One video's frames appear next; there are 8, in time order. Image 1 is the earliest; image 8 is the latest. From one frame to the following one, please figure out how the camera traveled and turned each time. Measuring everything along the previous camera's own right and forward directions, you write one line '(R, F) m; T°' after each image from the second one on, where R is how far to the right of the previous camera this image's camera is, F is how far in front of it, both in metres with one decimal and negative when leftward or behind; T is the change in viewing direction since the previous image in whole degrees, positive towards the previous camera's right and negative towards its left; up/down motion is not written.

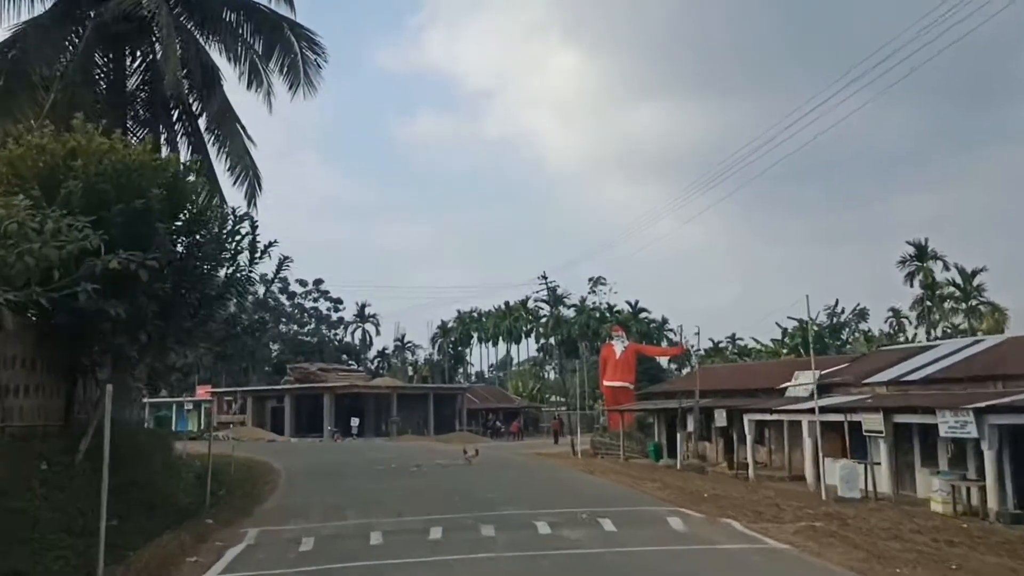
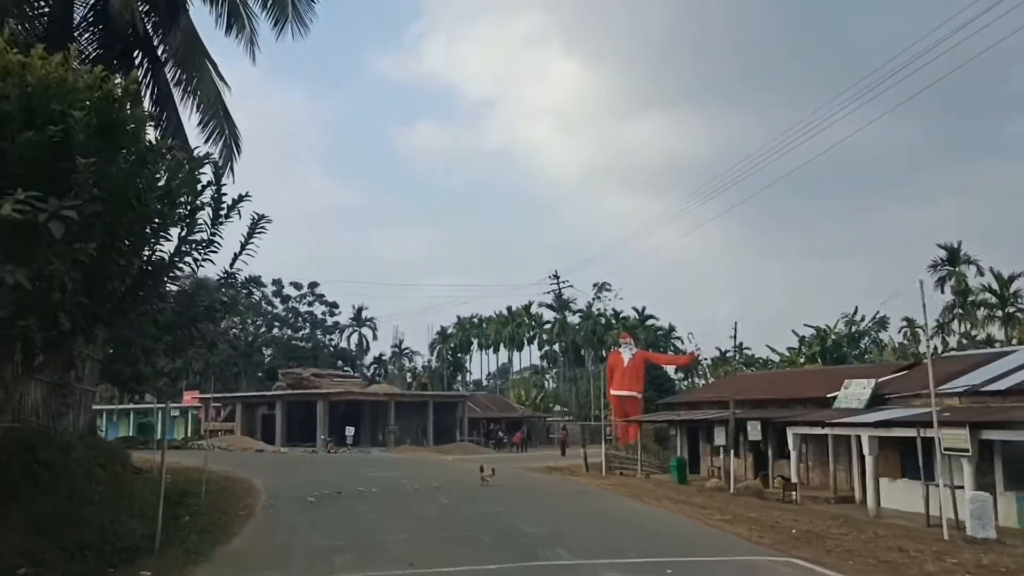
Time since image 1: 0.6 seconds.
(-0.6, +3.4) m; 0°
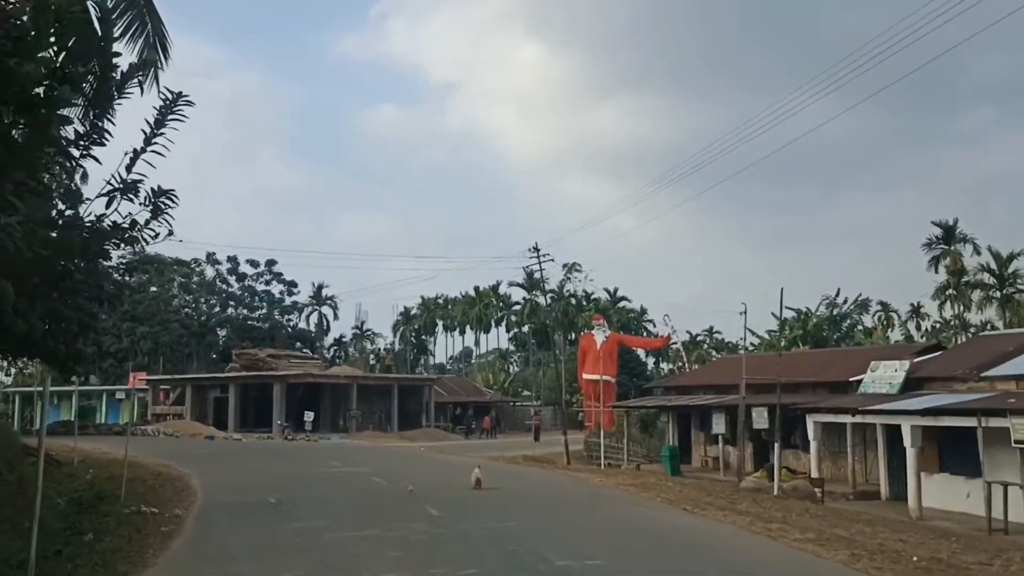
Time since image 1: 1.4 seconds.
(-0.7, +3.6) m; +2°
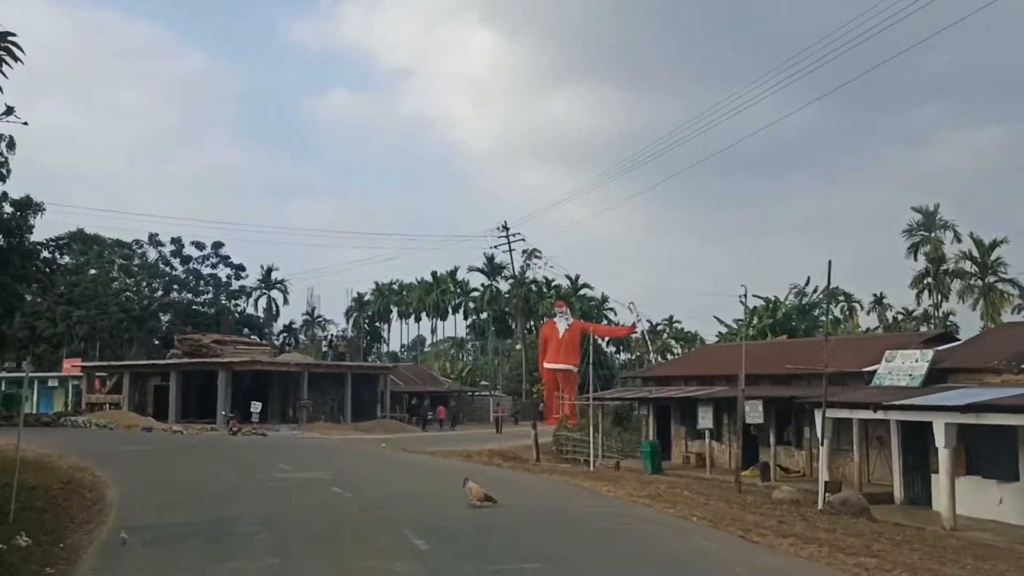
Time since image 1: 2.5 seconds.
(-0.6, +2.9) m; +3°
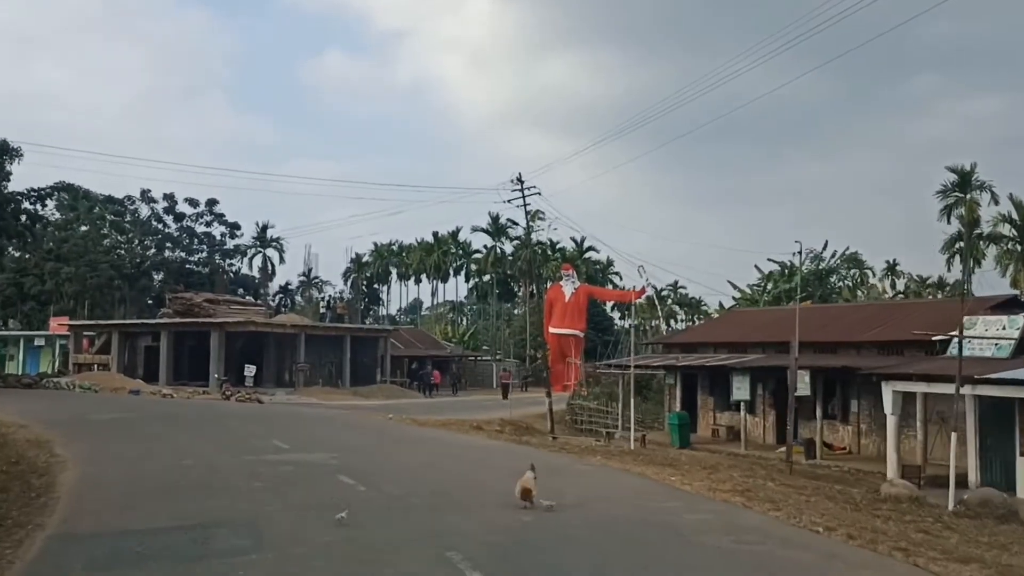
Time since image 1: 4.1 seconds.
(-0.7, +2.7) m; 0°
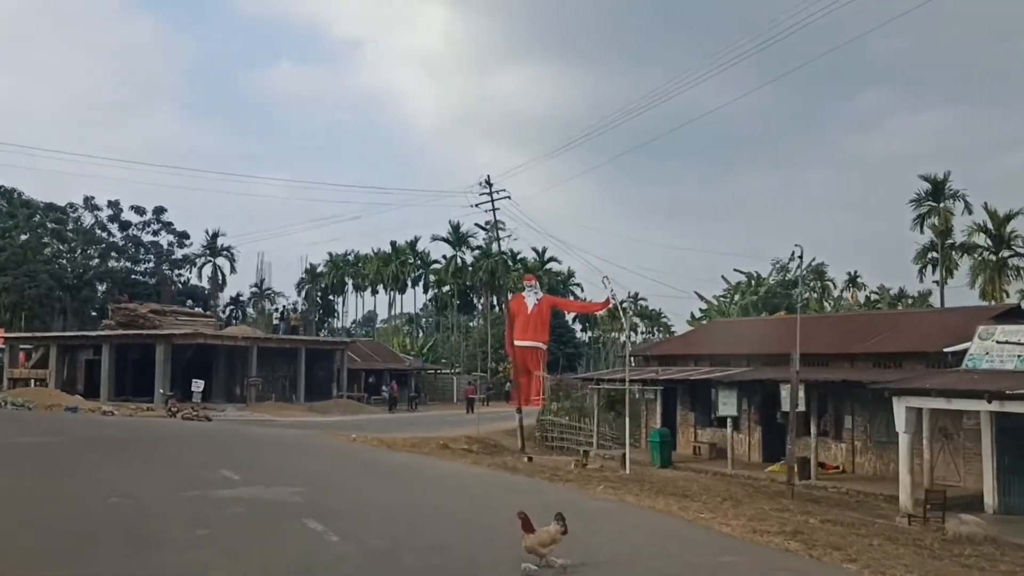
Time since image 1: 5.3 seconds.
(-0.5, +1.9) m; +3°
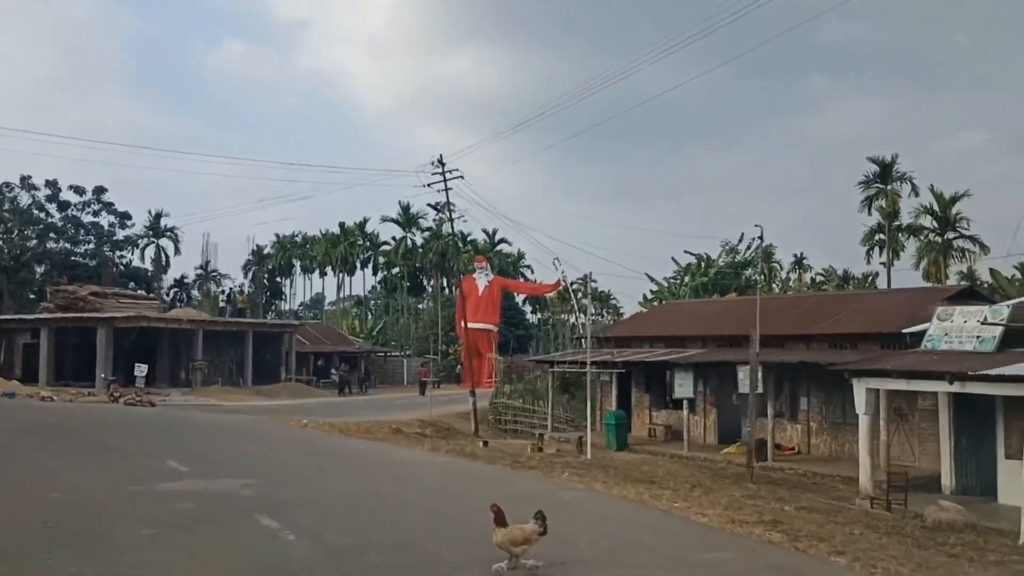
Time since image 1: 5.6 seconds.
(-0.2, +0.5) m; +3°
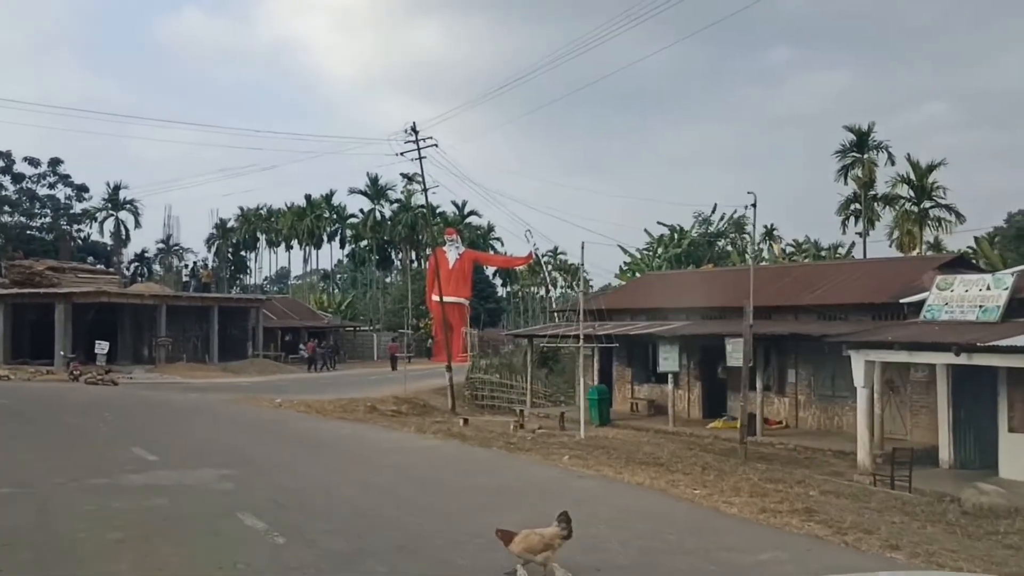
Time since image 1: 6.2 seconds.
(-0.4, +0.9) m; +2°
